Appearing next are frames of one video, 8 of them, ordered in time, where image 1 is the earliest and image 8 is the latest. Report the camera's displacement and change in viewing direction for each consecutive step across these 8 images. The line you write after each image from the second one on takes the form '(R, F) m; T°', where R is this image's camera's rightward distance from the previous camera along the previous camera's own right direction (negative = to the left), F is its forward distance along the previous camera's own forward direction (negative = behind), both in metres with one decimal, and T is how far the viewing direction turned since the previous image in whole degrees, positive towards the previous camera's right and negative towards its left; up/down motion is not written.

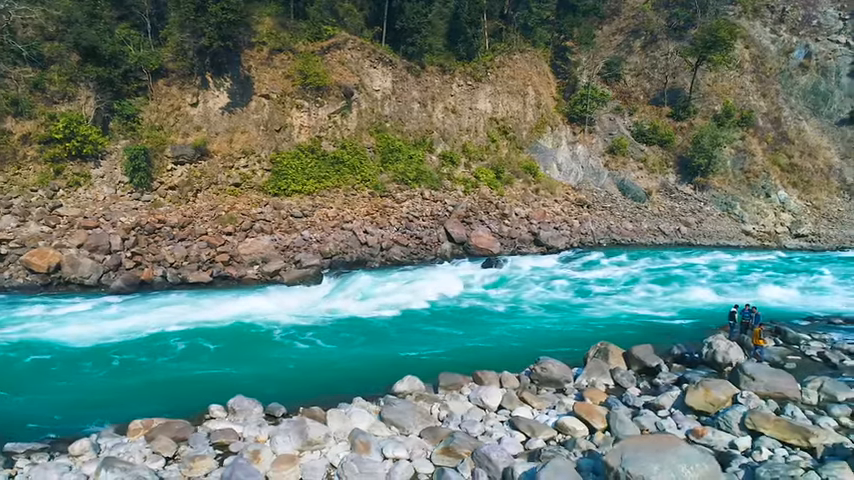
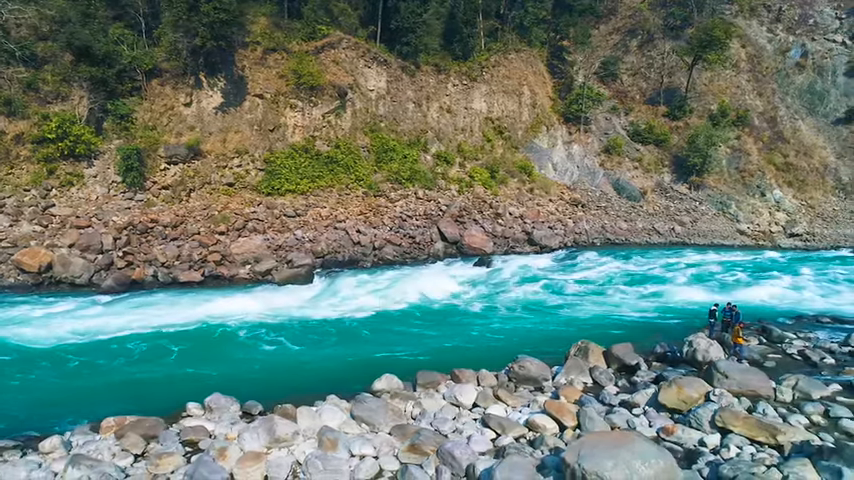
(+0.2, 0.0) m; 0°
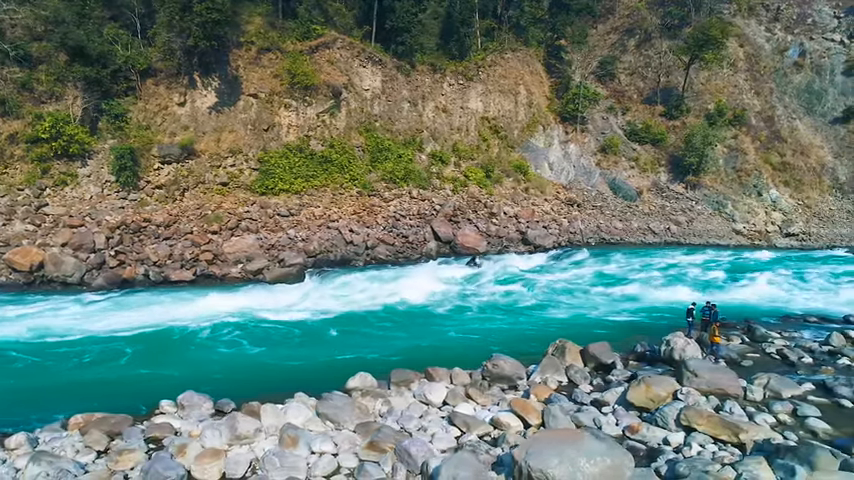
(+0.3, 0.0) m; 0°
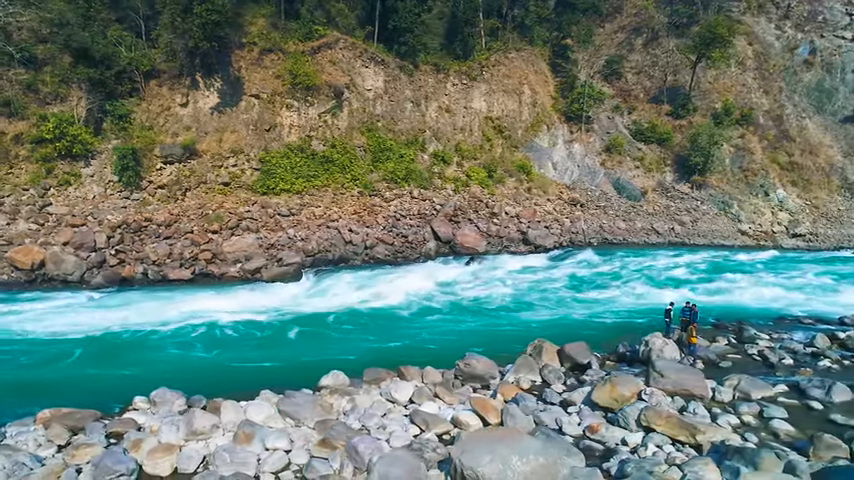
(+0.4, 0.0) m; -1°
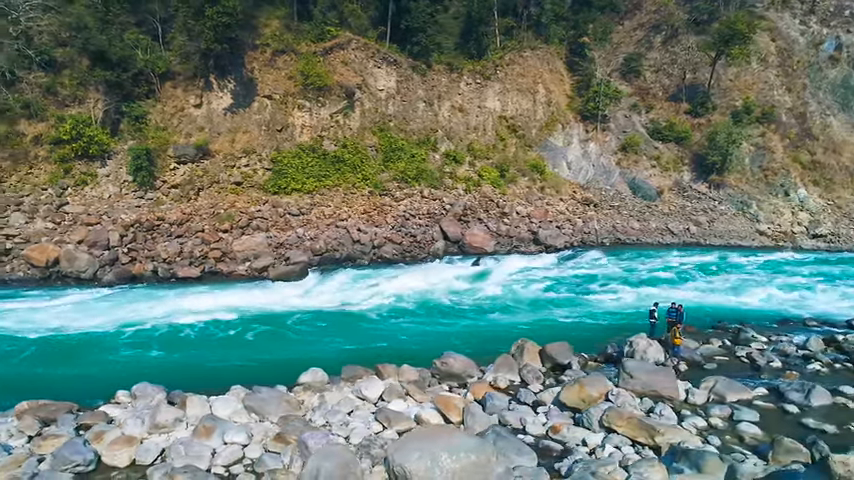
(+0.5, 0.0) m; -2°
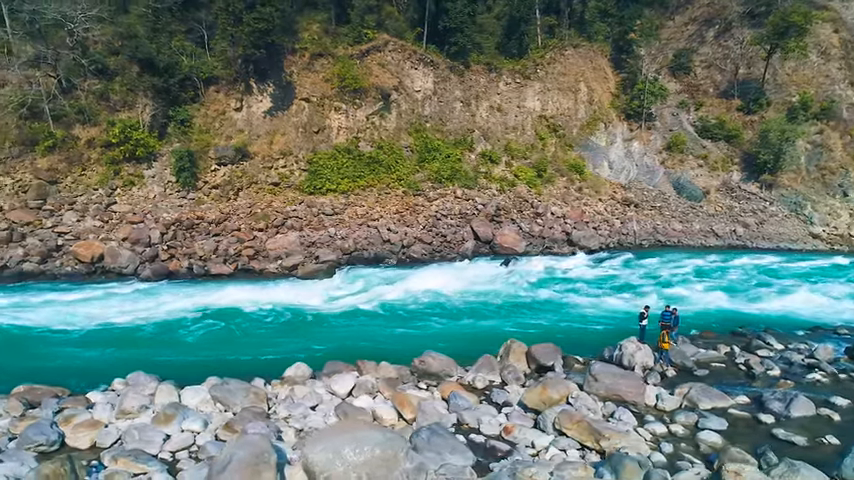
(+0.8, 0.0) m; -5°
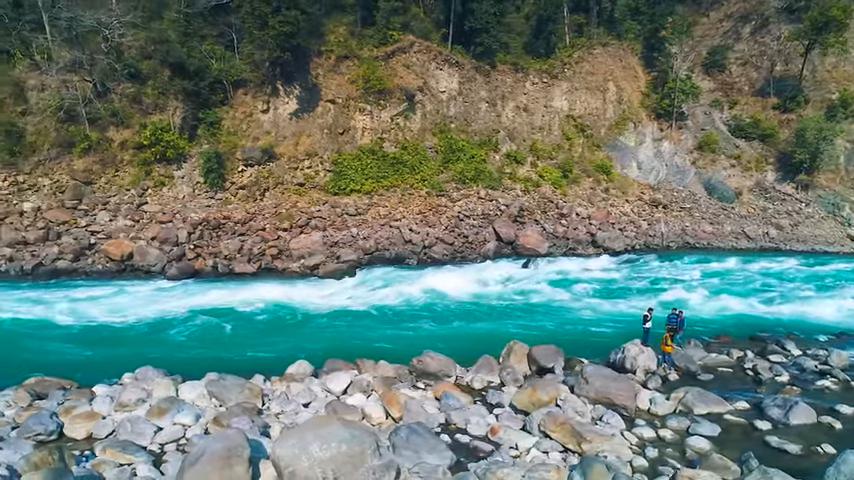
(+0.4, 0.0) m; -3°
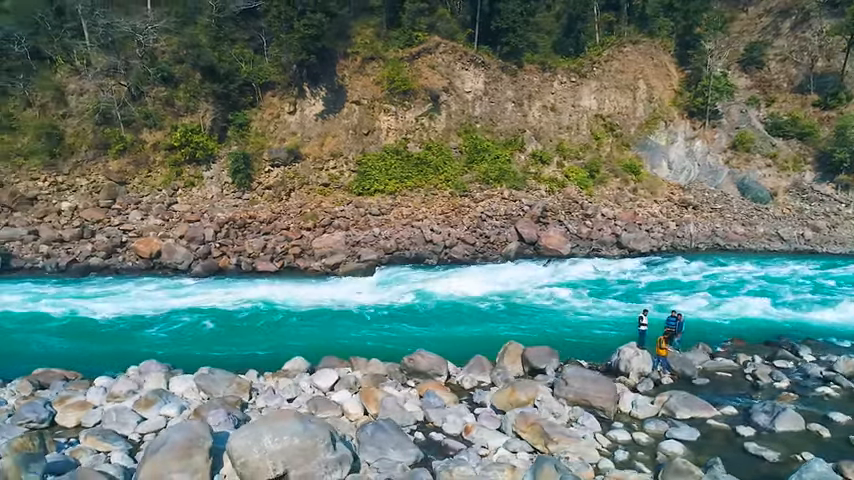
(+0.5, 0.0) m; -4°
